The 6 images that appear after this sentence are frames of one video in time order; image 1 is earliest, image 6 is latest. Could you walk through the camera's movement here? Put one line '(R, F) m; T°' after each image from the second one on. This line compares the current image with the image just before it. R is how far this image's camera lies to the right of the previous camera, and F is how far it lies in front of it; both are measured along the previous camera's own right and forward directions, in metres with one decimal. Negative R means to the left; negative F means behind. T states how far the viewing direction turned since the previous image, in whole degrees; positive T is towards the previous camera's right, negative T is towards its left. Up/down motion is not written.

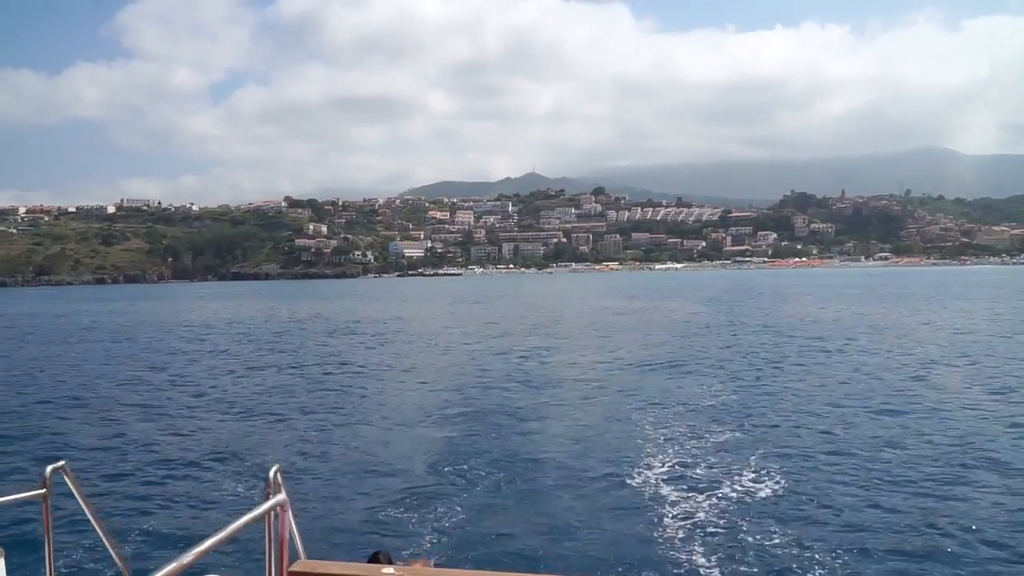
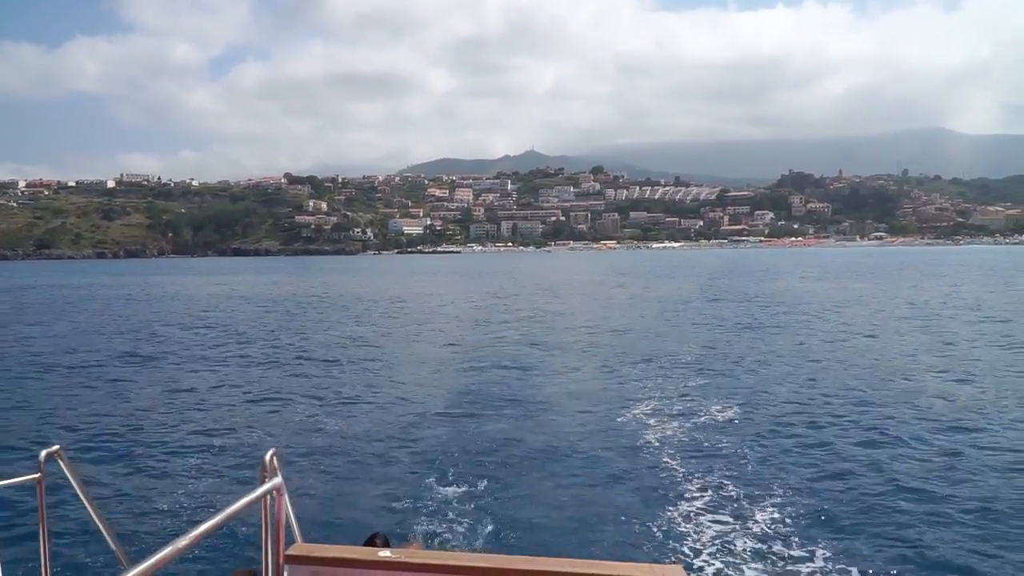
(-0.1, -1.4) m; 0°
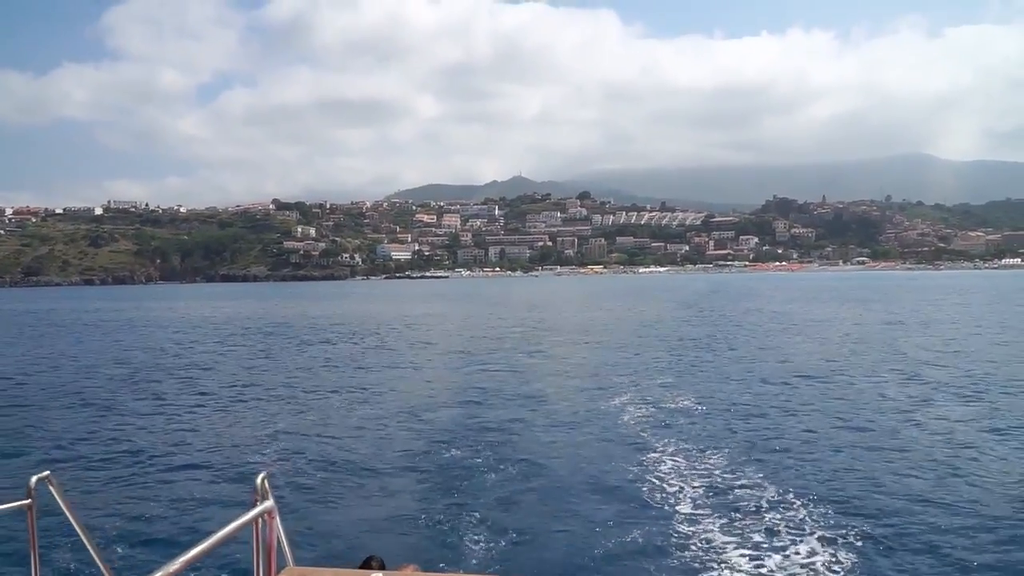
(+0.1, -0.9) m; +1°
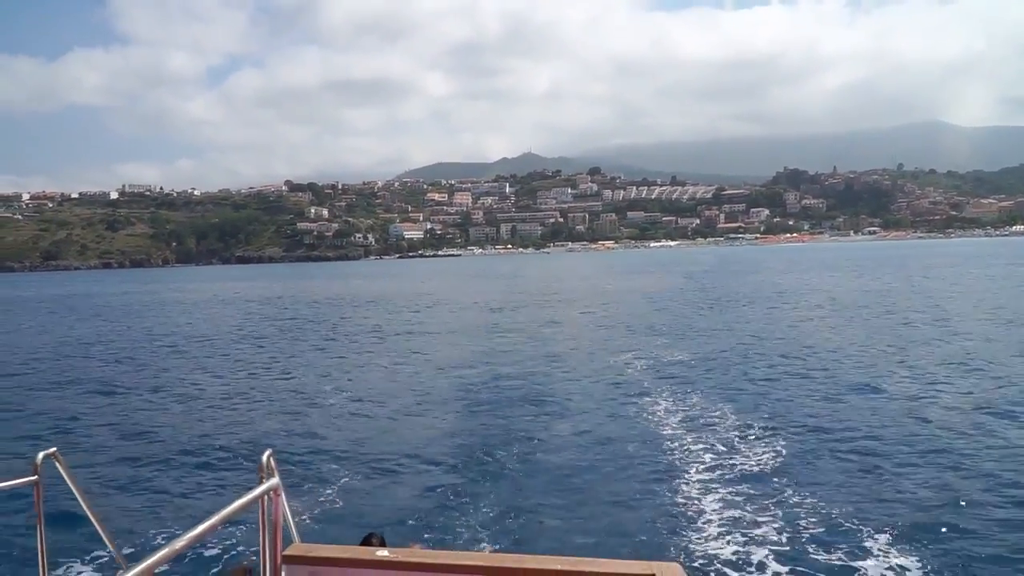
(-0.2, -1.5) m; -1°
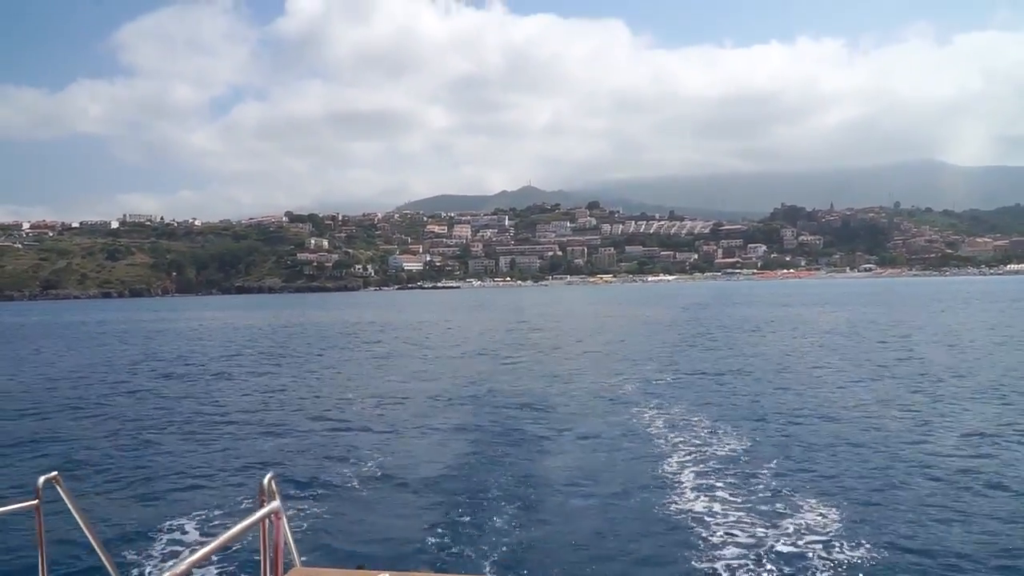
(0.0, -0.5) m; 0°
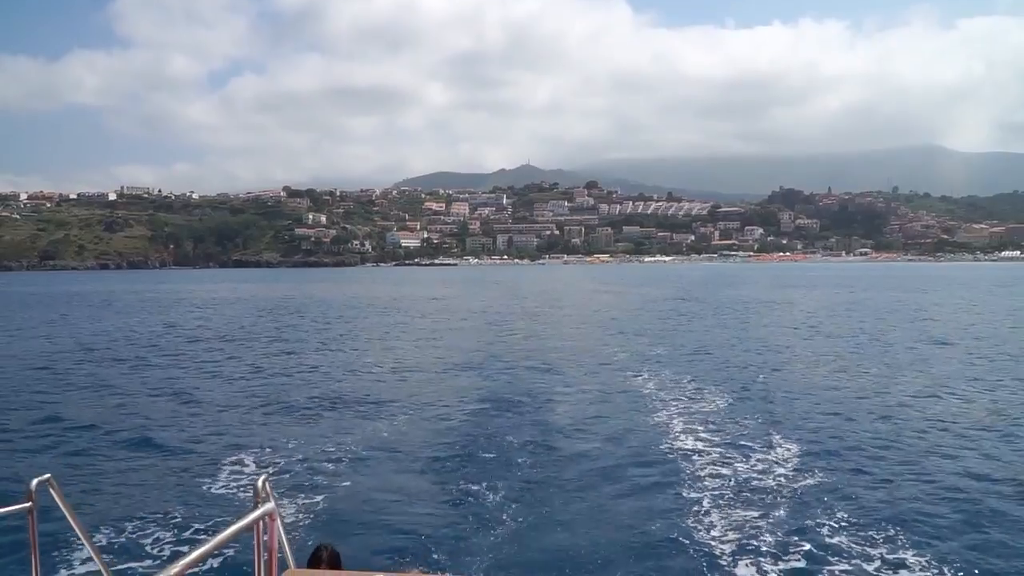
(0.0, -0.6) m; 0°
